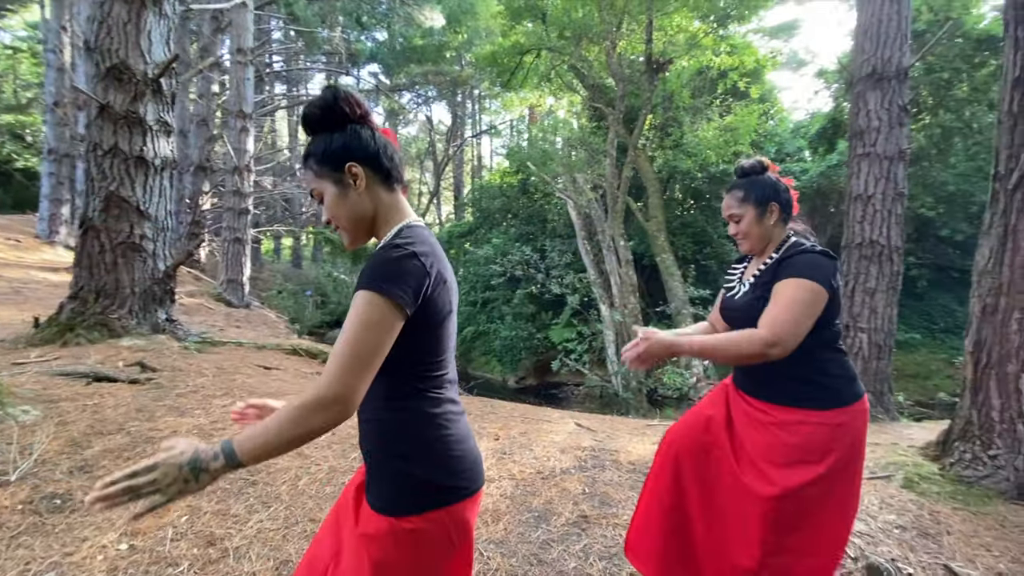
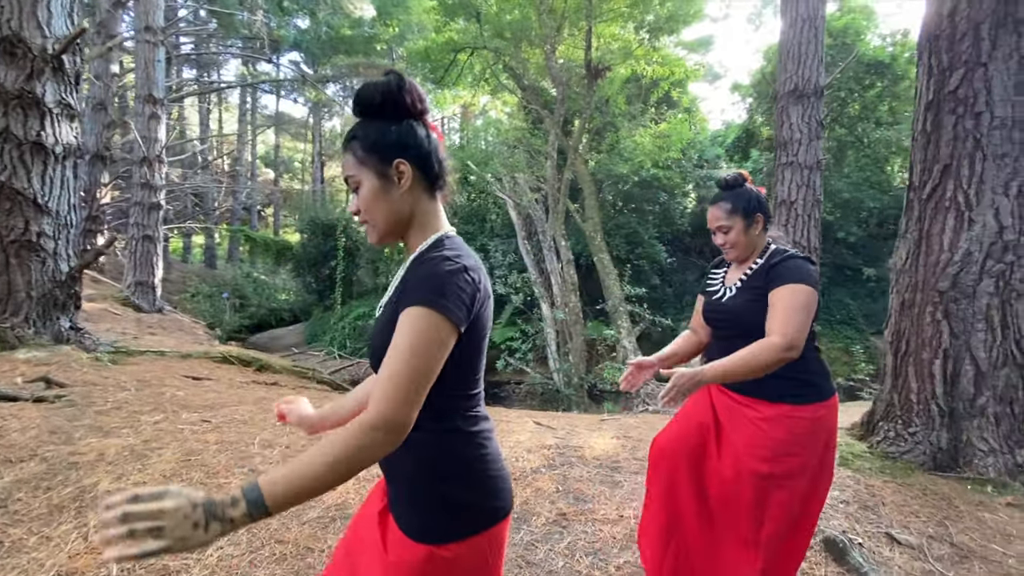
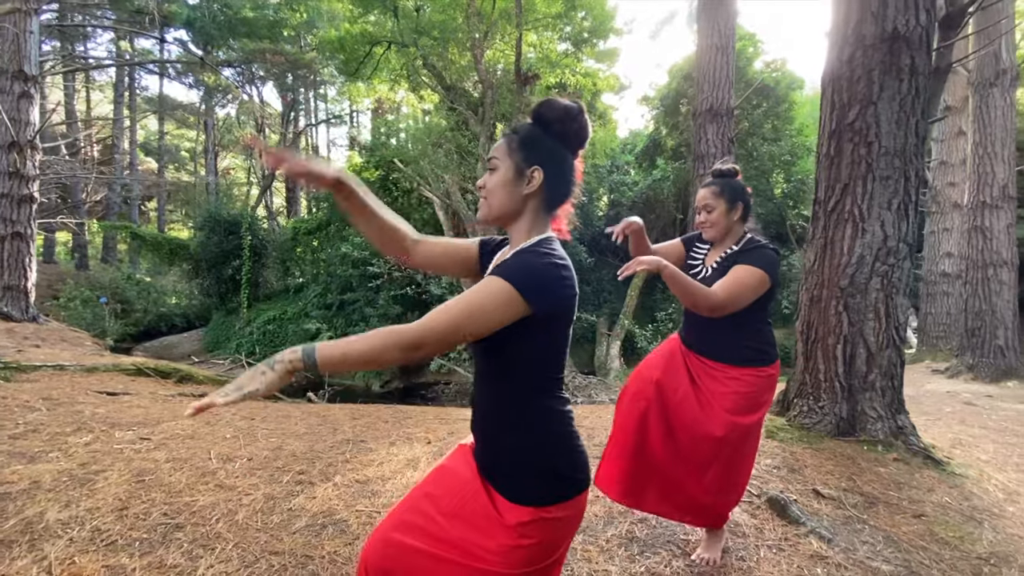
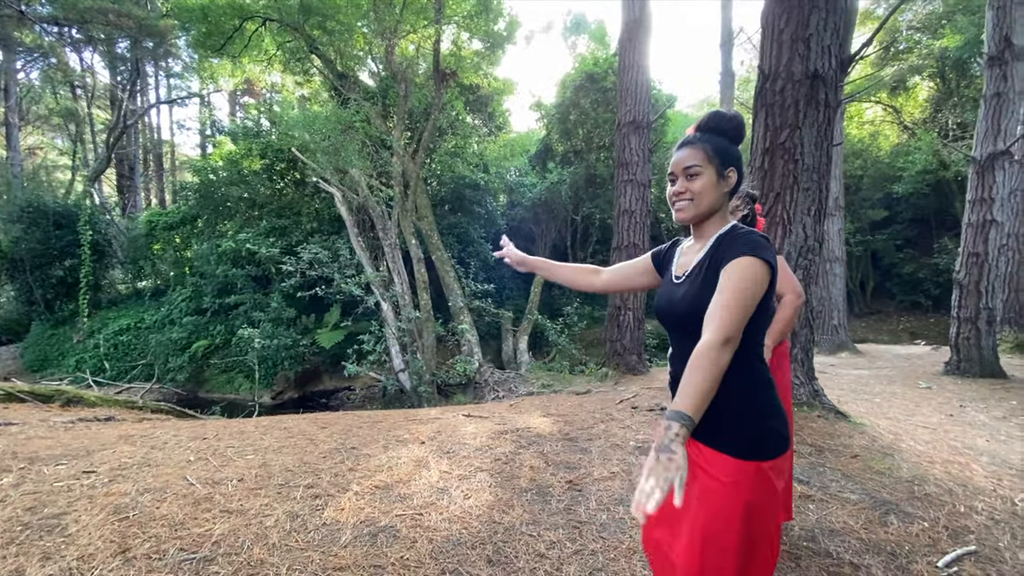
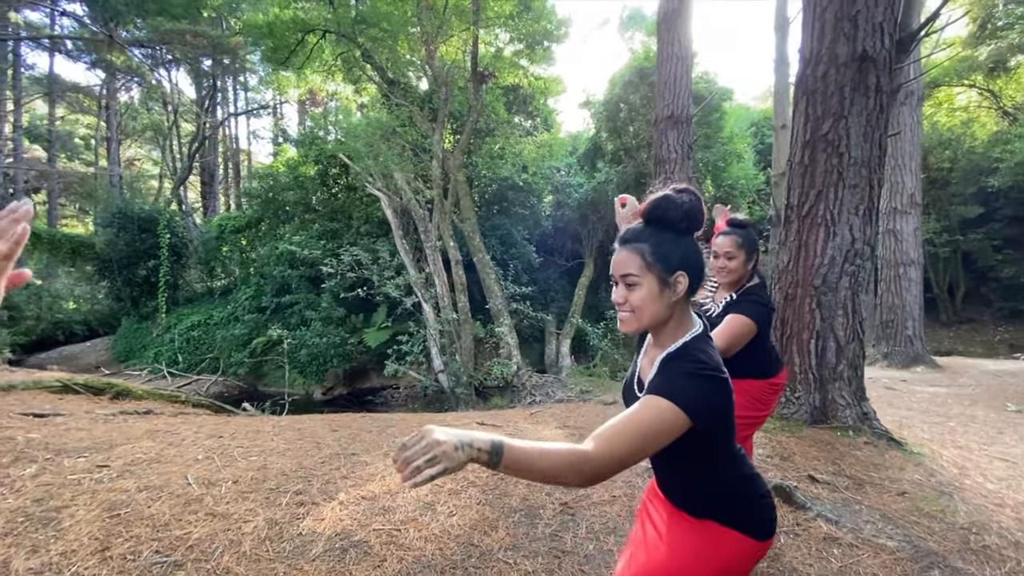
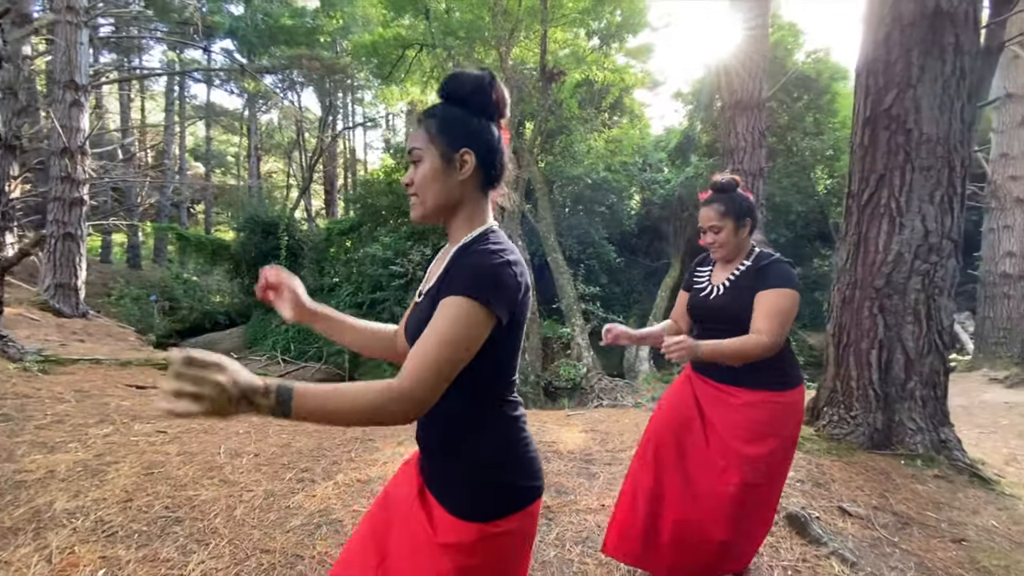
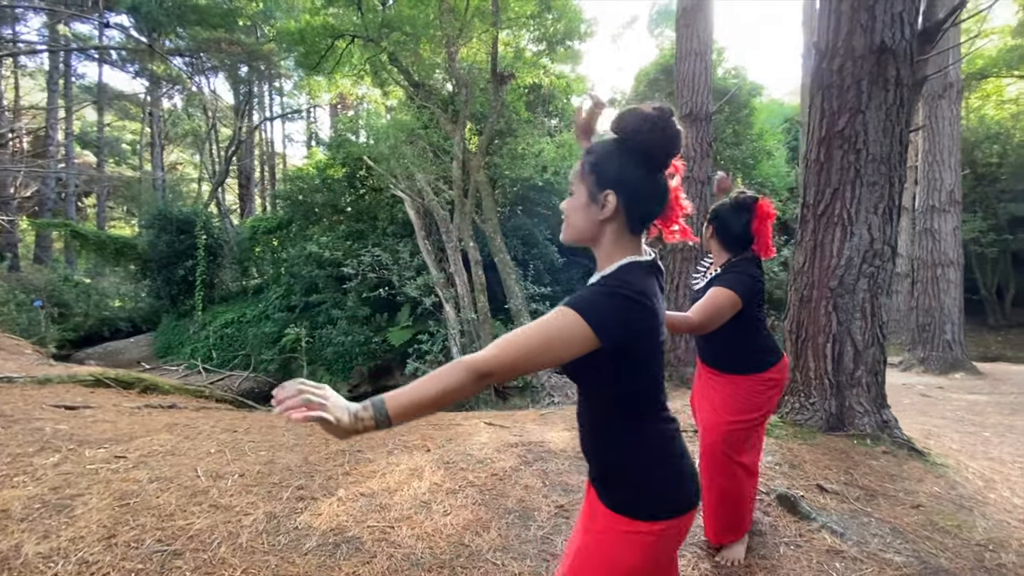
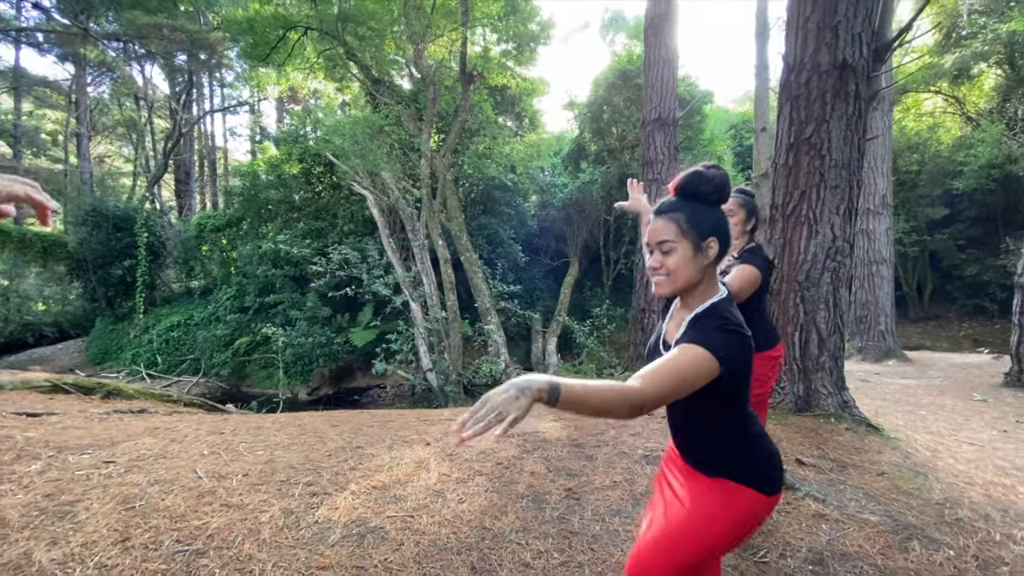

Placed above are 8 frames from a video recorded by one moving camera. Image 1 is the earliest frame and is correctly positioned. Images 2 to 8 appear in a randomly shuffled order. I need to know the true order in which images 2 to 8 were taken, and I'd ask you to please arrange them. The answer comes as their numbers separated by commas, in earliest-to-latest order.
2, 6, 3, 7, 5, 8, 4
